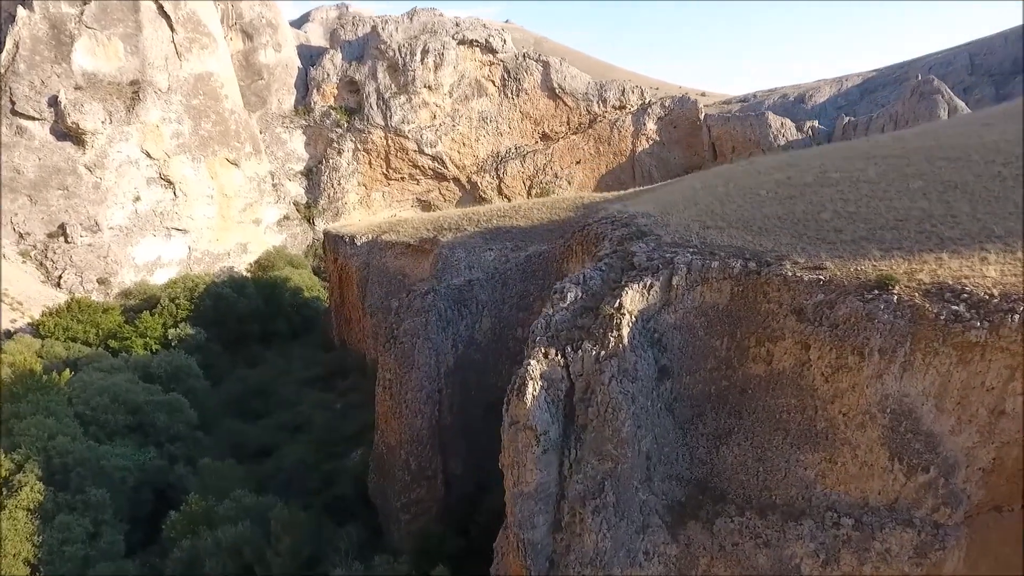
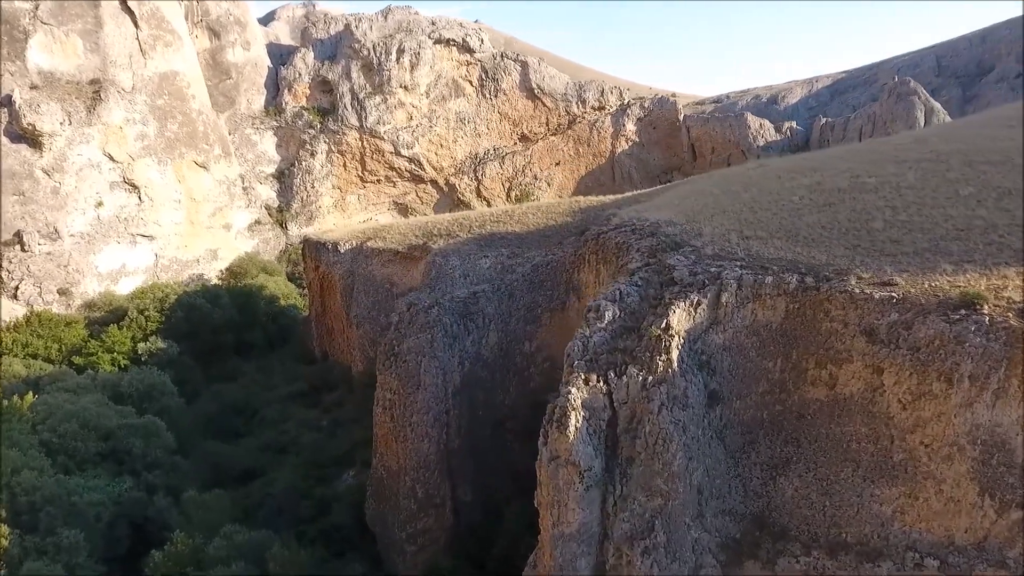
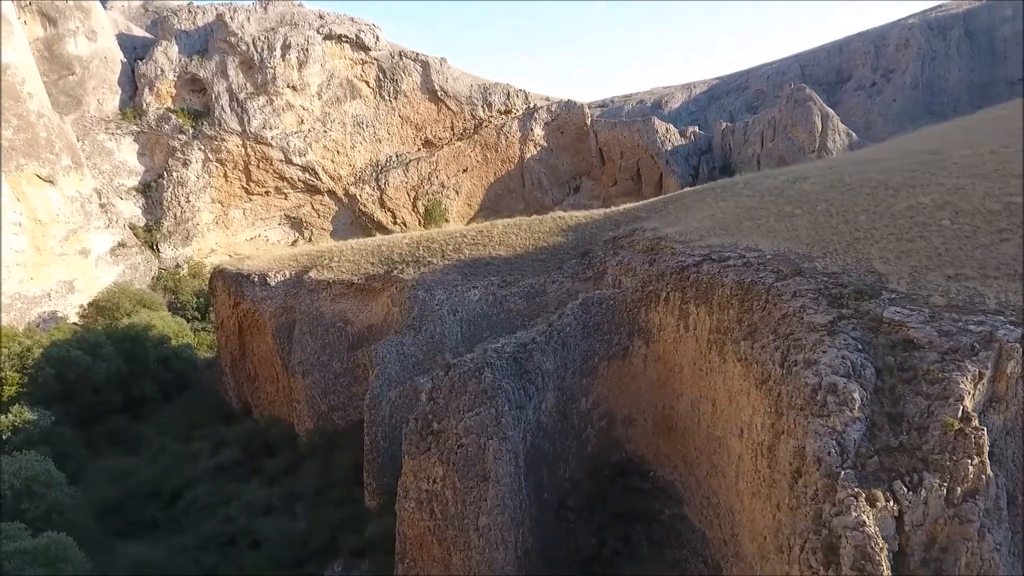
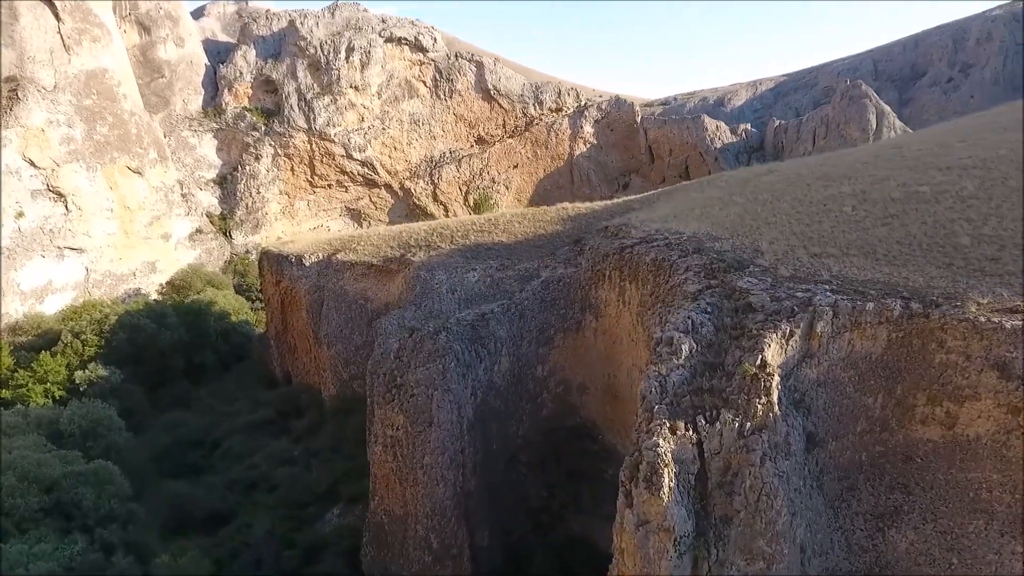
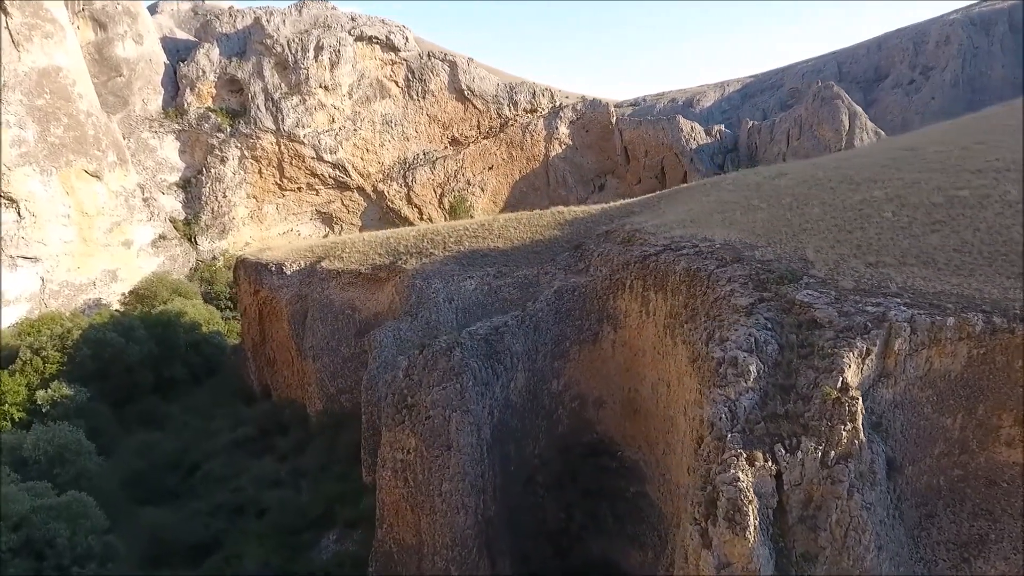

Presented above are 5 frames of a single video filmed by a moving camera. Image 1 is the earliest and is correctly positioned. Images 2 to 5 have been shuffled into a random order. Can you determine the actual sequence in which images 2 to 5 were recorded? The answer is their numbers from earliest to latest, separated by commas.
2, 4, 5, 3
